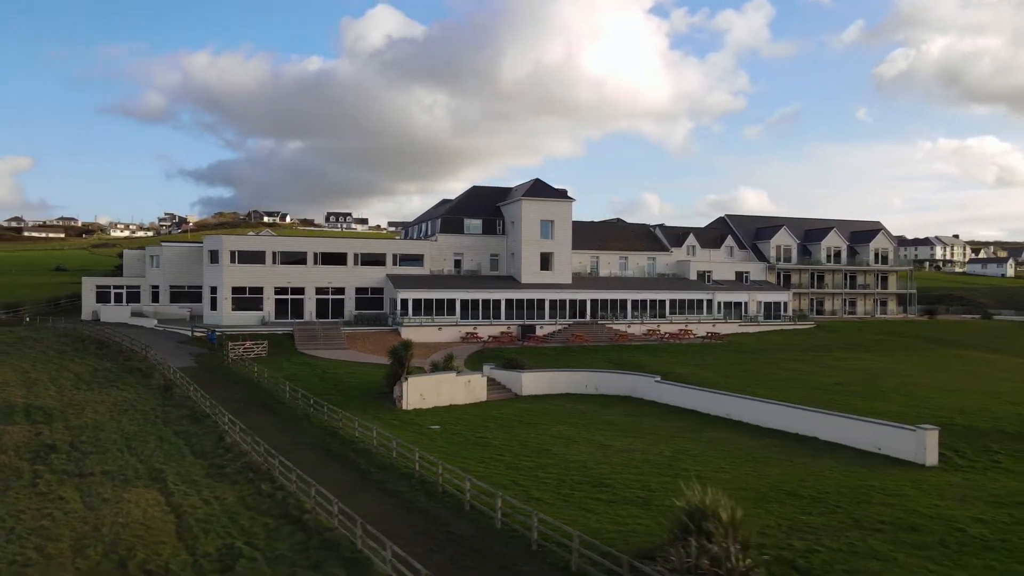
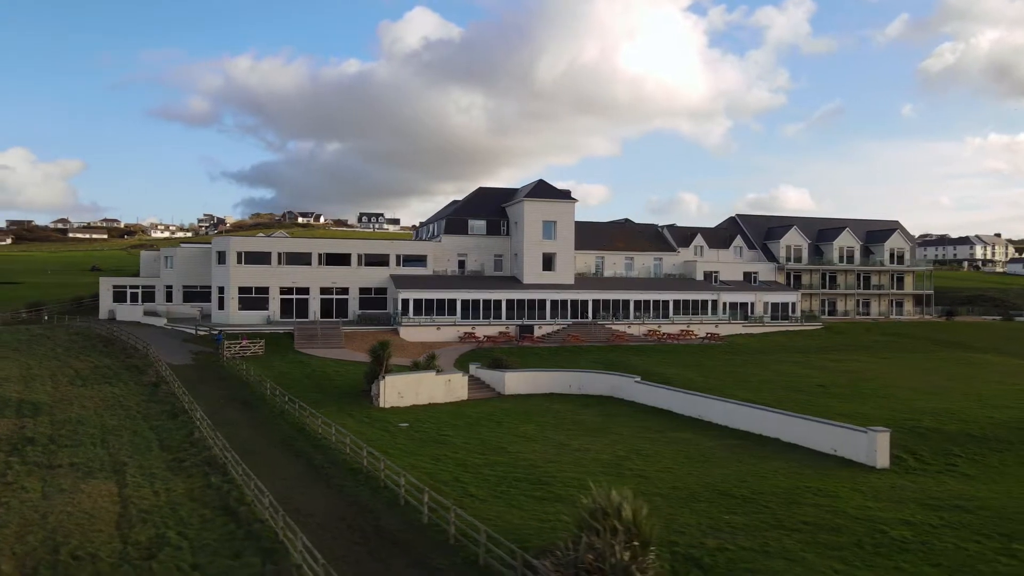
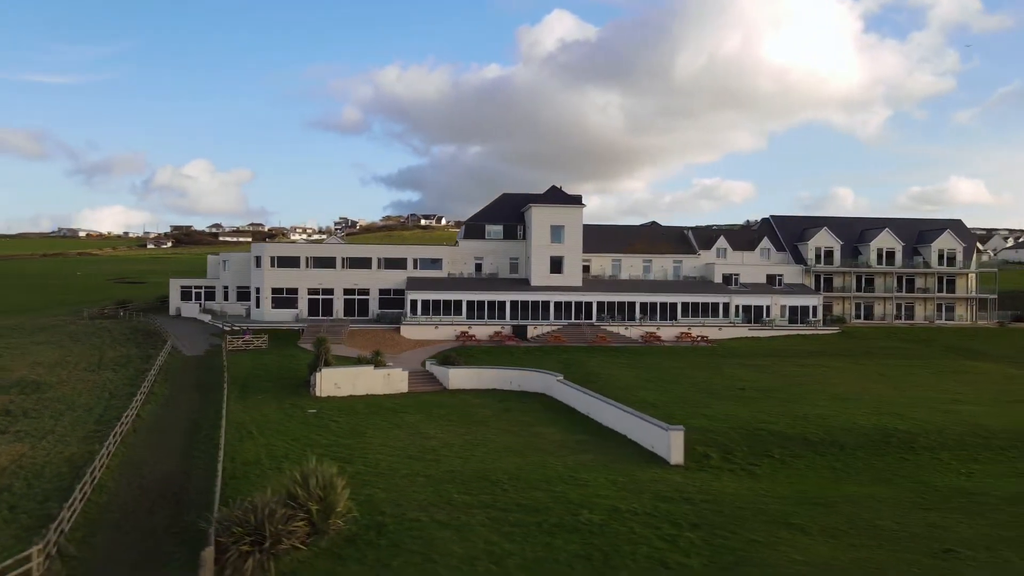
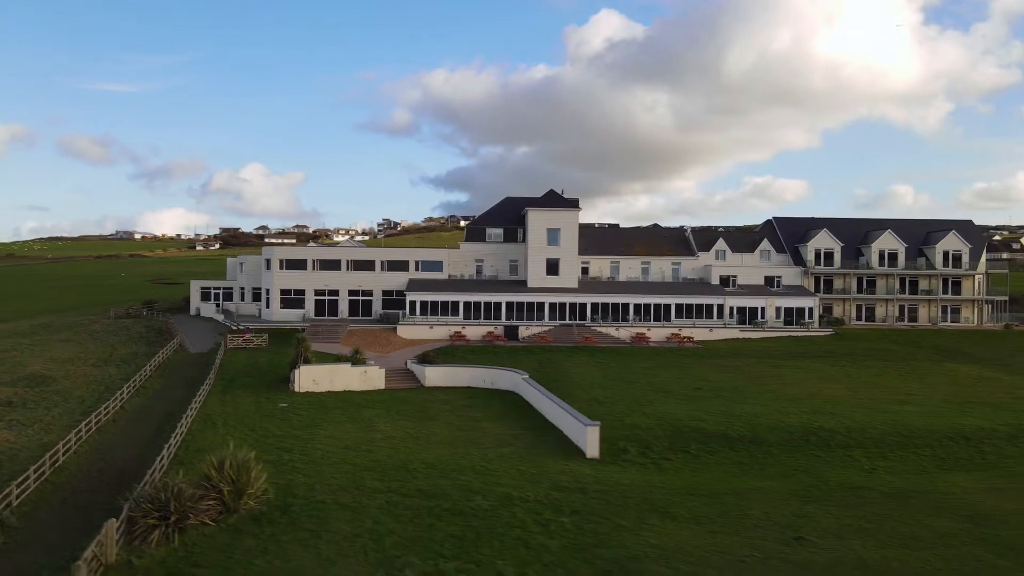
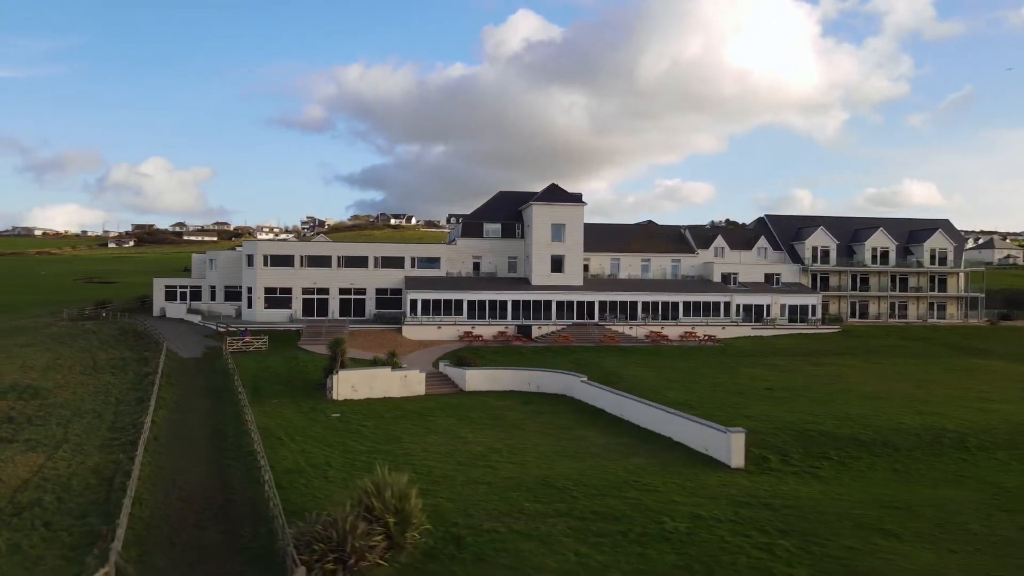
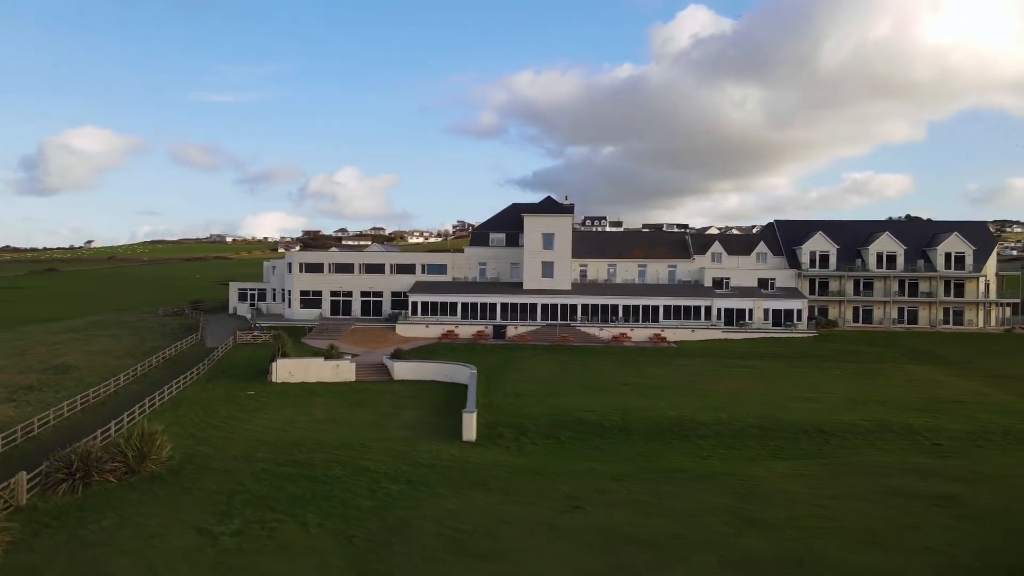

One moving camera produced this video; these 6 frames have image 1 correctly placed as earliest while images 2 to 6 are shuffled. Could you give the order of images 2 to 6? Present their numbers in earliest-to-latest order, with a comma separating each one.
2, 5, 3, 4, 6
